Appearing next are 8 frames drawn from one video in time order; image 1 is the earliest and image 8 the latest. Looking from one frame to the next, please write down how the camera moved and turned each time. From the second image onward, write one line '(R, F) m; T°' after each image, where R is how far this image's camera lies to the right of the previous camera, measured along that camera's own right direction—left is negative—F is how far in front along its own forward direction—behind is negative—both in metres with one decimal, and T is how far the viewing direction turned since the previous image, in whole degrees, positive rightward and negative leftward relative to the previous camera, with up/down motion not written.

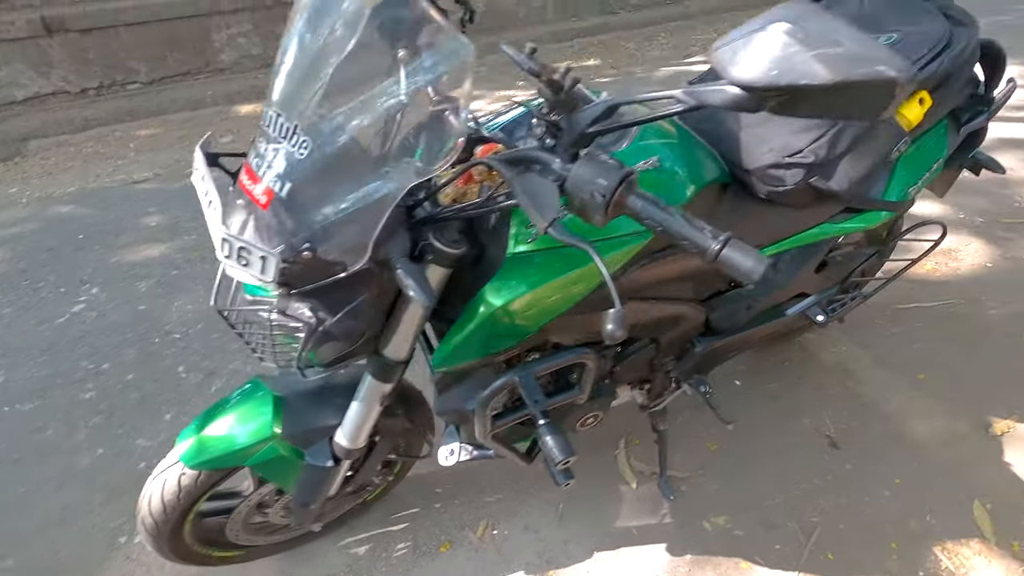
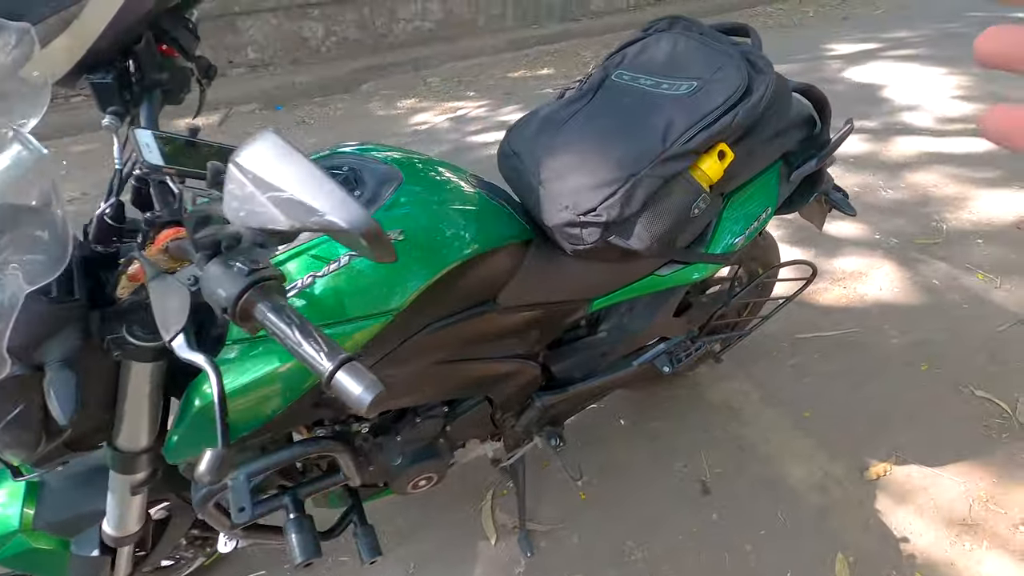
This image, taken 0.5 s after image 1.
(+0.5, +0.1) m; +1°
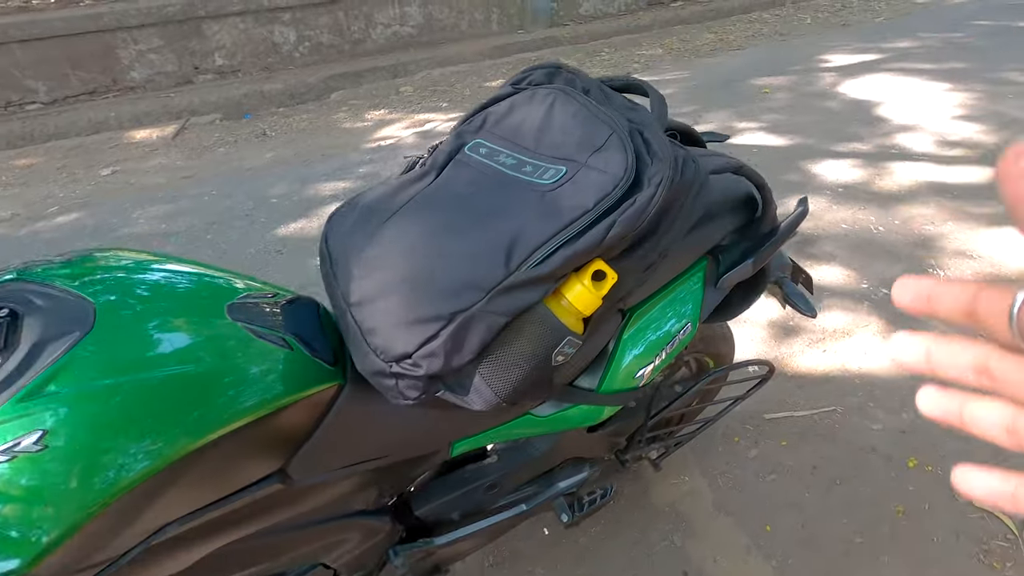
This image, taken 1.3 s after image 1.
(+0.4, +0.4) m; 0°
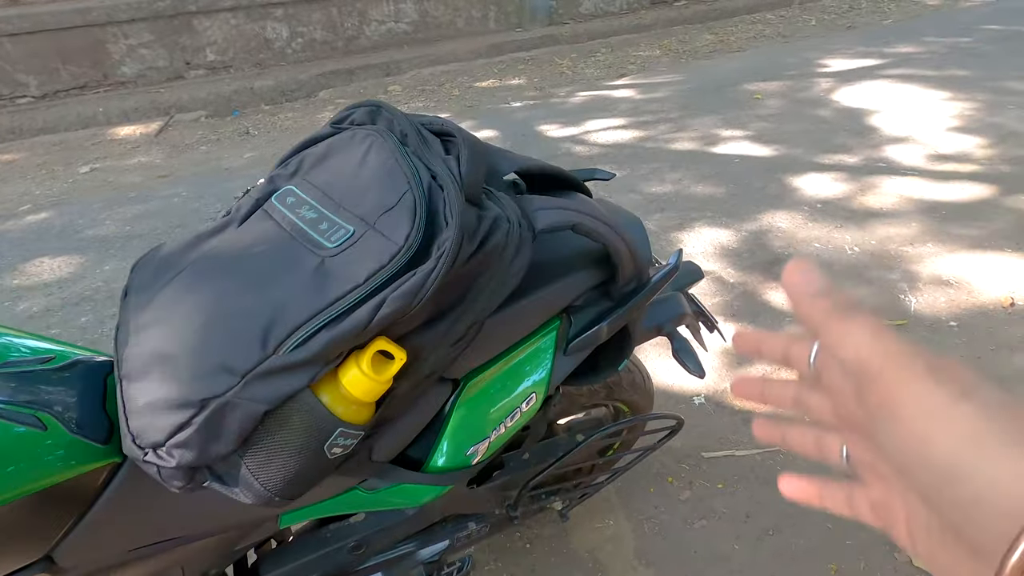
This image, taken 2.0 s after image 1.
(+0.4, +0.1) m; -1°
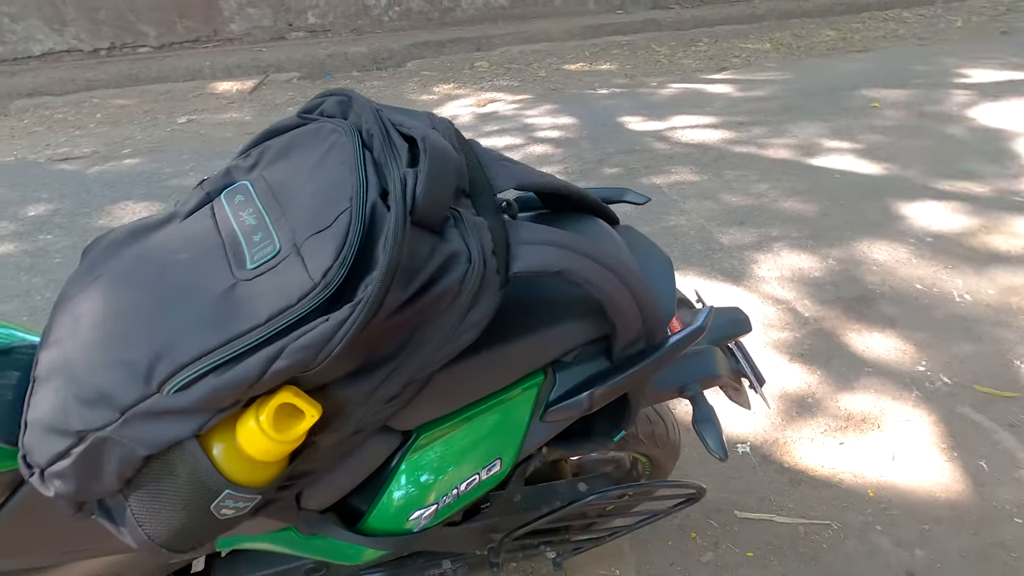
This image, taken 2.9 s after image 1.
(+0.1, +0.2) m; -8°
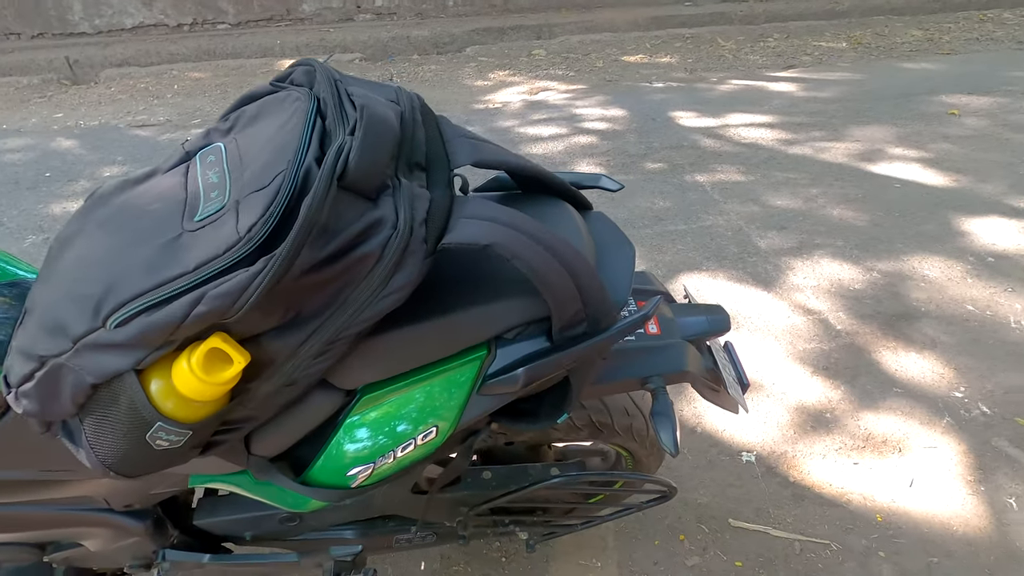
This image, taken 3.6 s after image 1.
(+0.2, 0.0) m; -5°
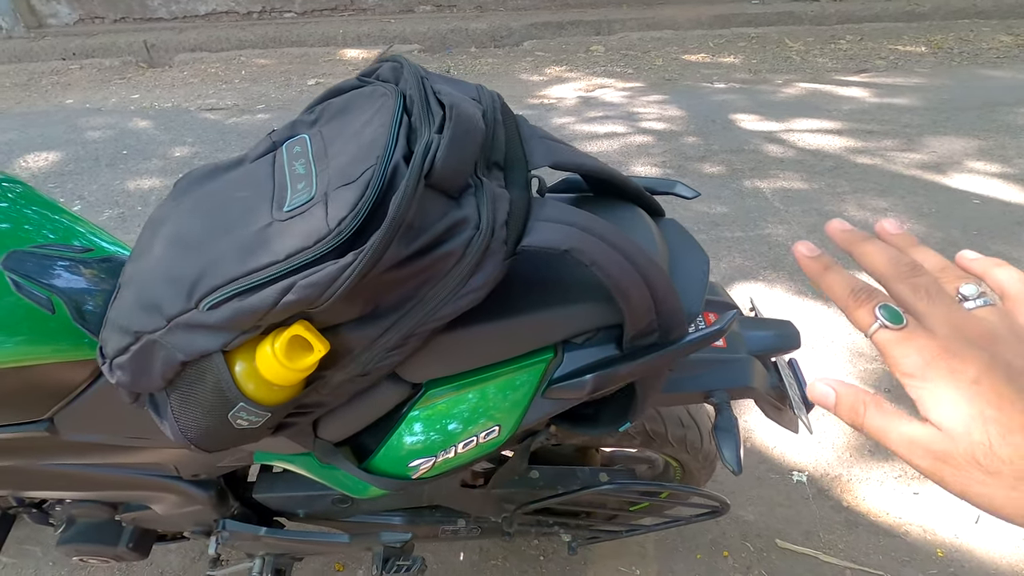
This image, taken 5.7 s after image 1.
(-0.1, 0.0) m; -4°
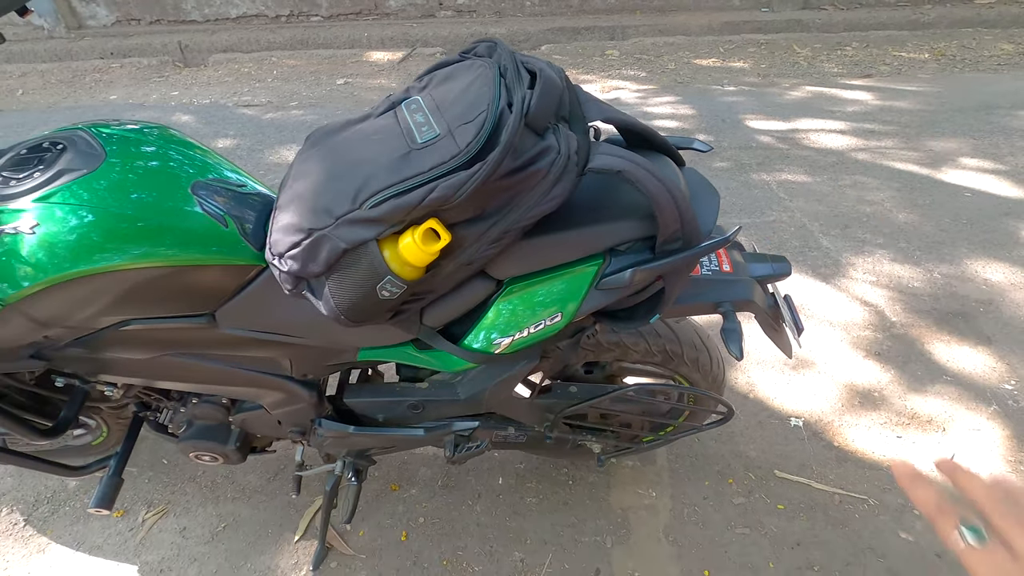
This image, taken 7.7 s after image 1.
(-0.1, -0.3) m; -1°
